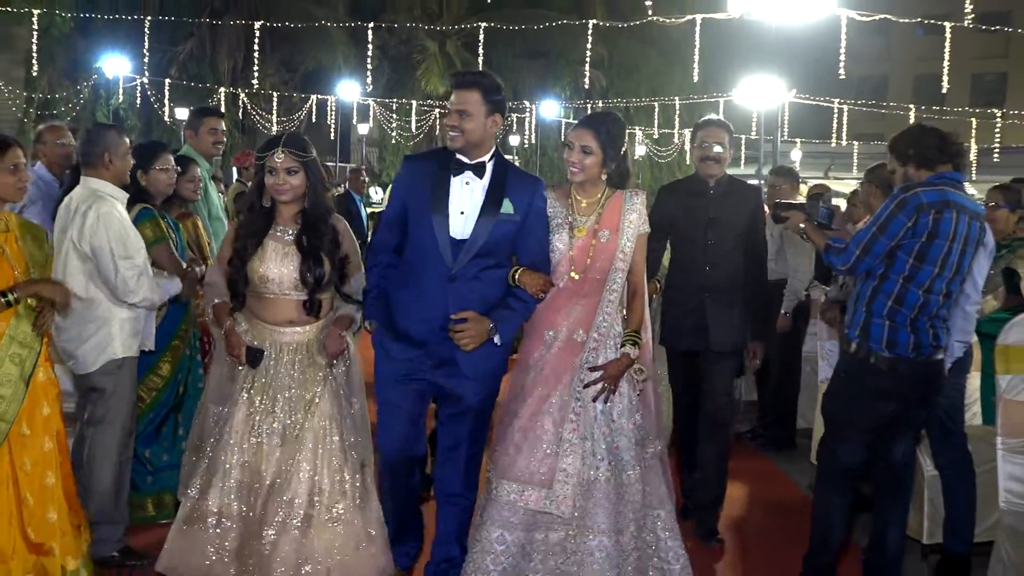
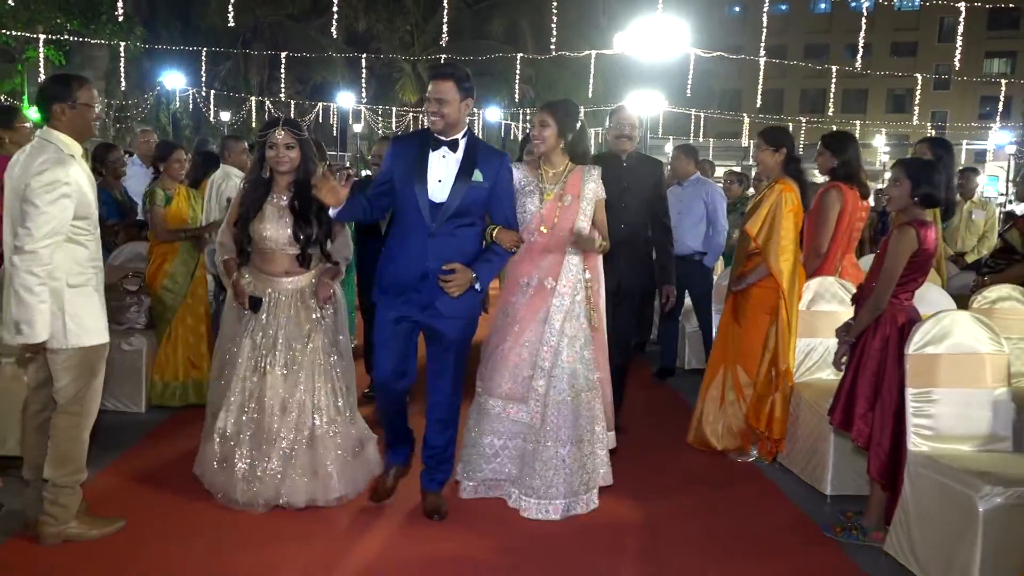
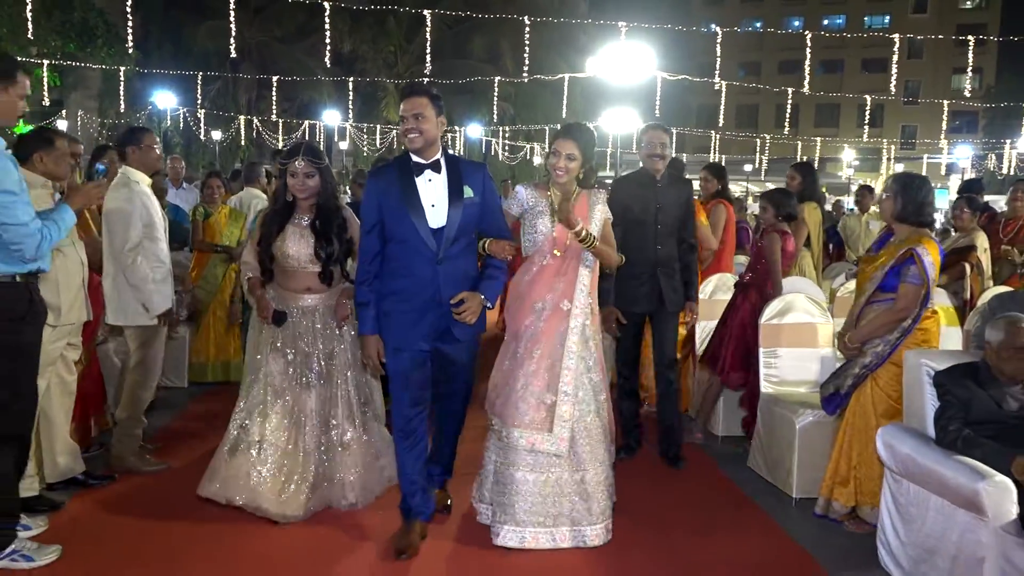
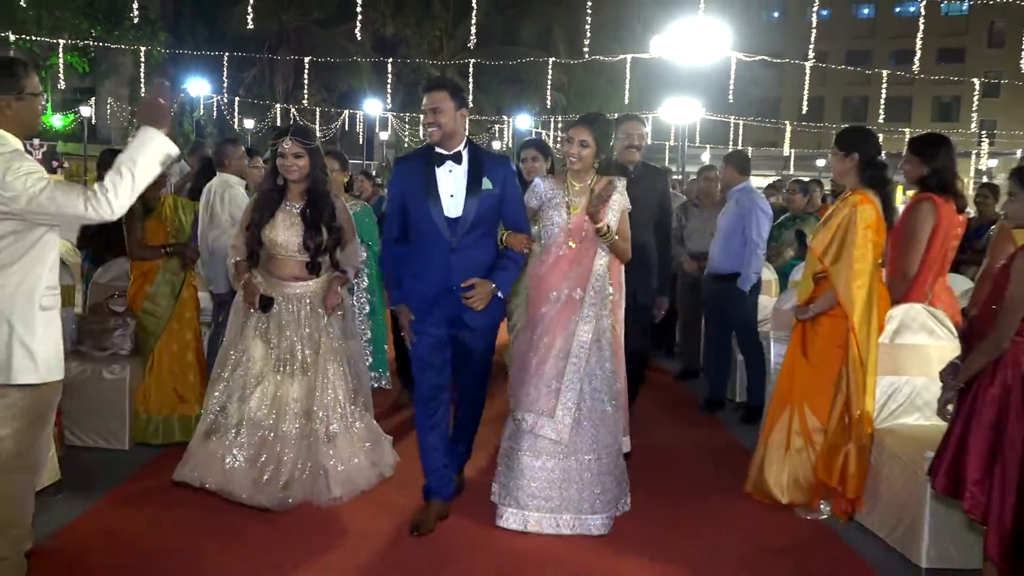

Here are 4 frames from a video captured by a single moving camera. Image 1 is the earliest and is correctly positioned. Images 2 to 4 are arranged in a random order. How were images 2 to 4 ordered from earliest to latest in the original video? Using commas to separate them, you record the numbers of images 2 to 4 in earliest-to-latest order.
4, 2, 3
